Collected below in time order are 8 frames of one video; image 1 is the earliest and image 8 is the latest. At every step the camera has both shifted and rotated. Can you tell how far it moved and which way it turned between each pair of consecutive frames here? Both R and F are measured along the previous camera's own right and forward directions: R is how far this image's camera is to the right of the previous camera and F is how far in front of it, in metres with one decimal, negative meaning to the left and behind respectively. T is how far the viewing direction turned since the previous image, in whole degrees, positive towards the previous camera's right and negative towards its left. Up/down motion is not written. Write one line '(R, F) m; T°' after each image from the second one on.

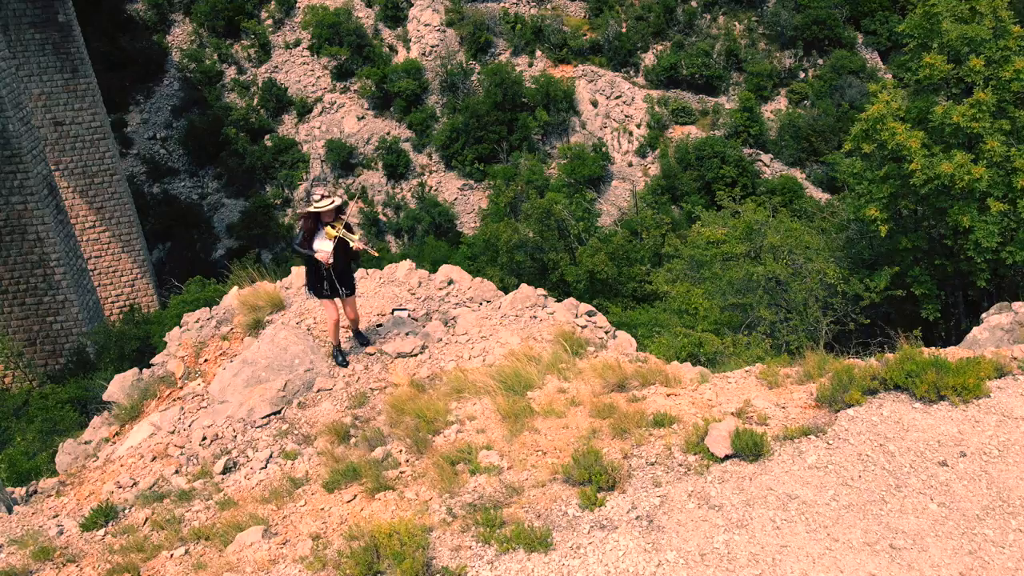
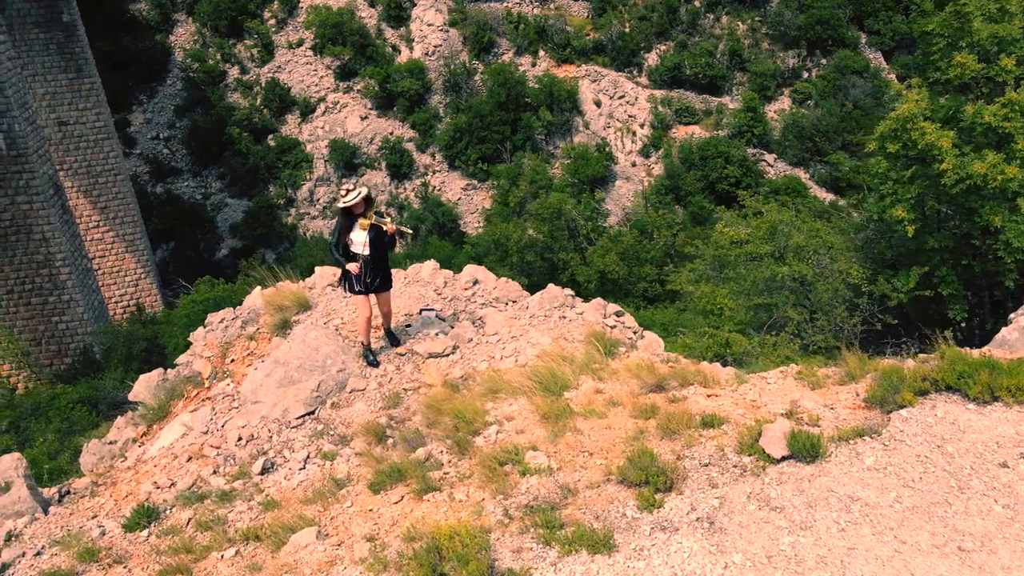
(-0.3, 0.0) m; 0°
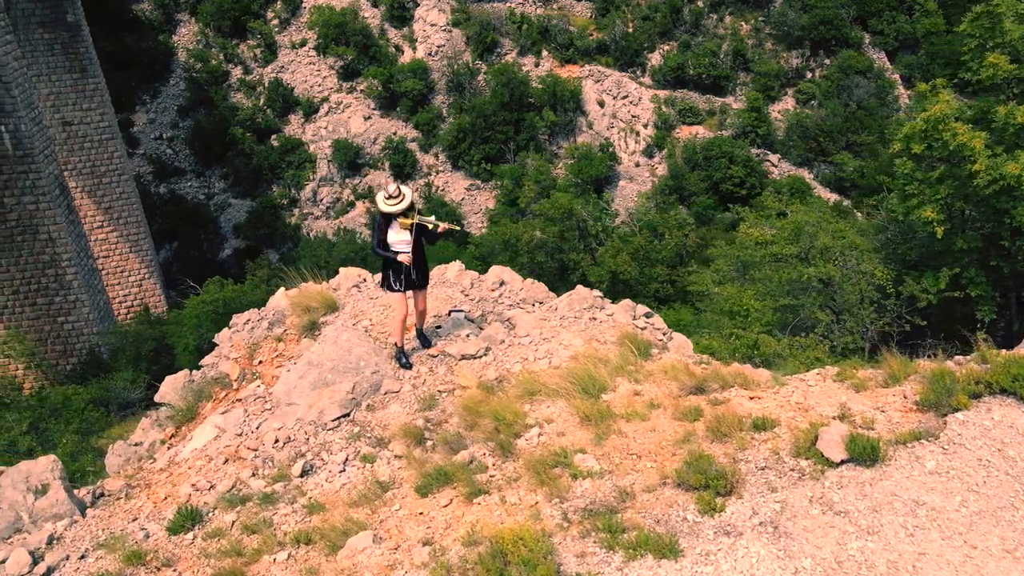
(-0.3, 0.0) m; 0°
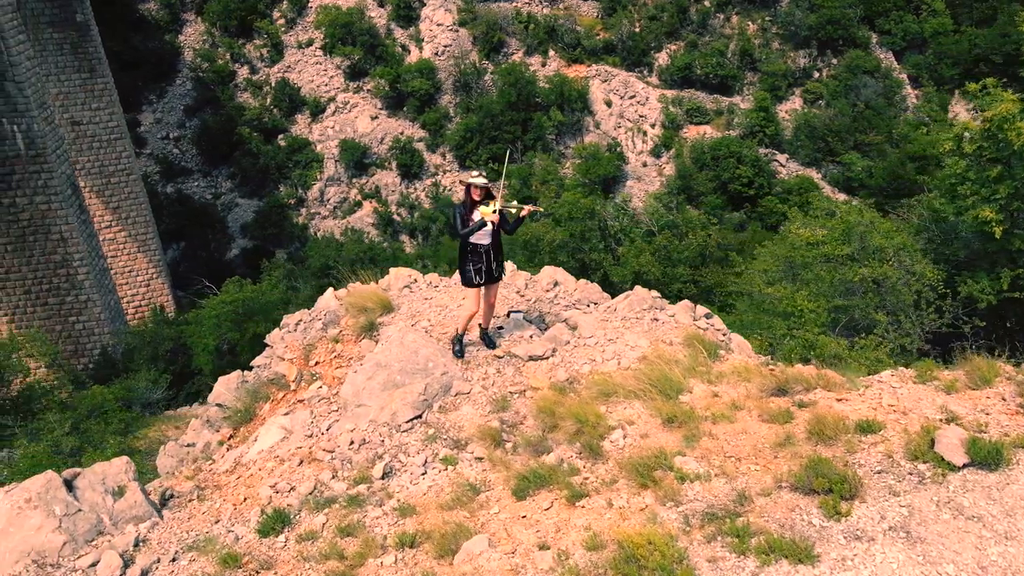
(-0.6, 0.0) m; 0°
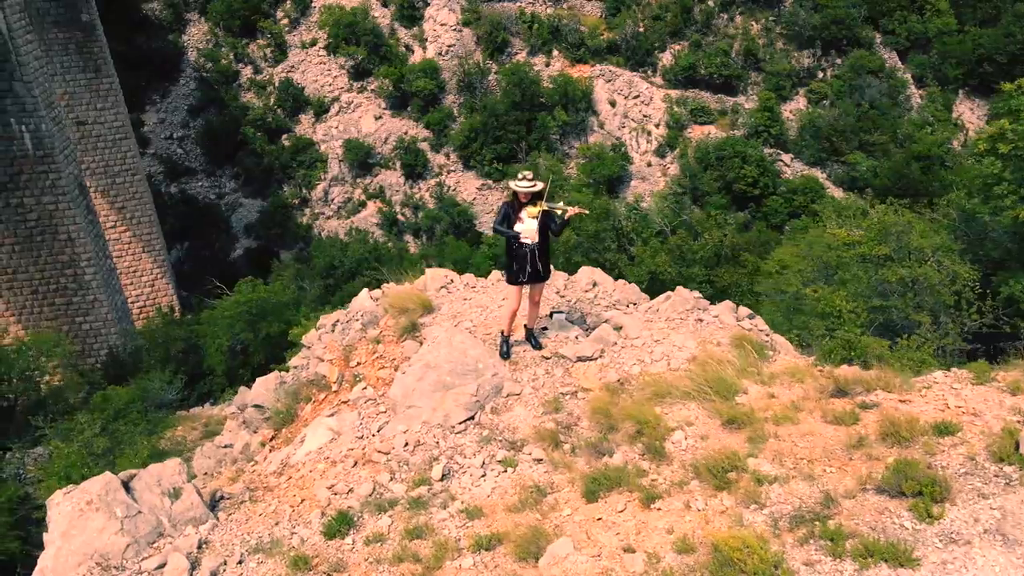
(-0.5, 0.0) m; 0°
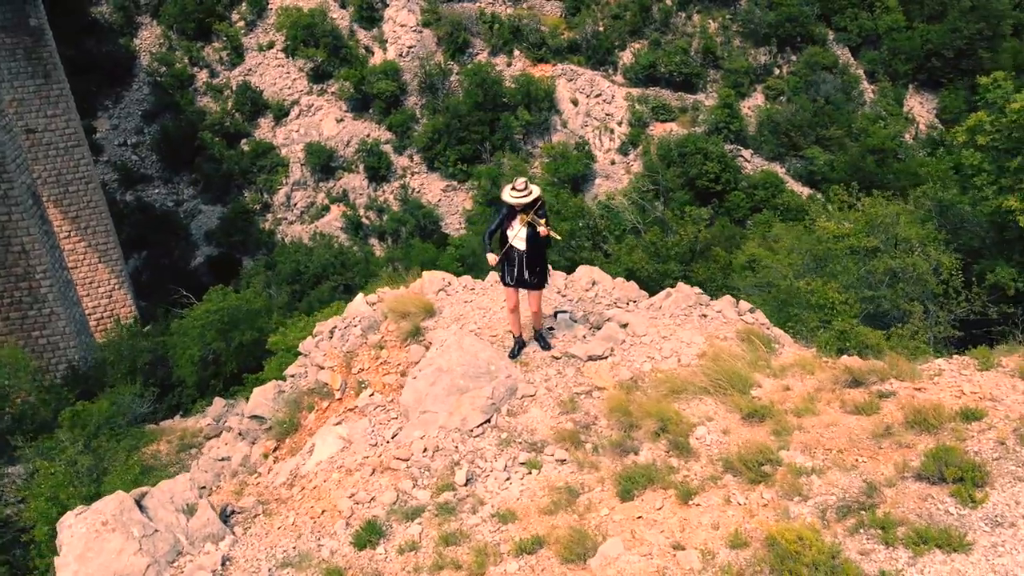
(-0.4, 0.0) m; +3°
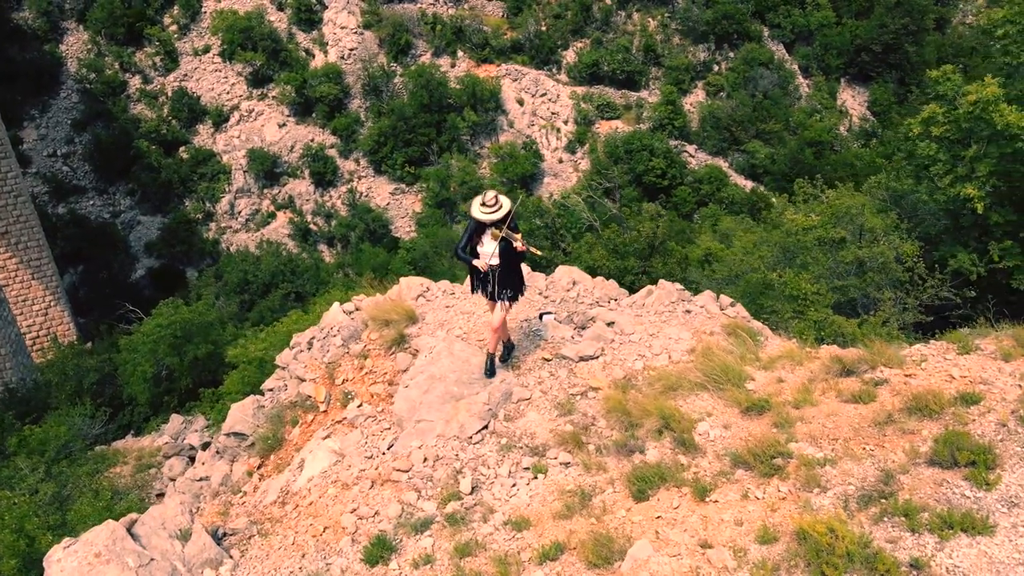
(-0.4, +0.1) m; +4°
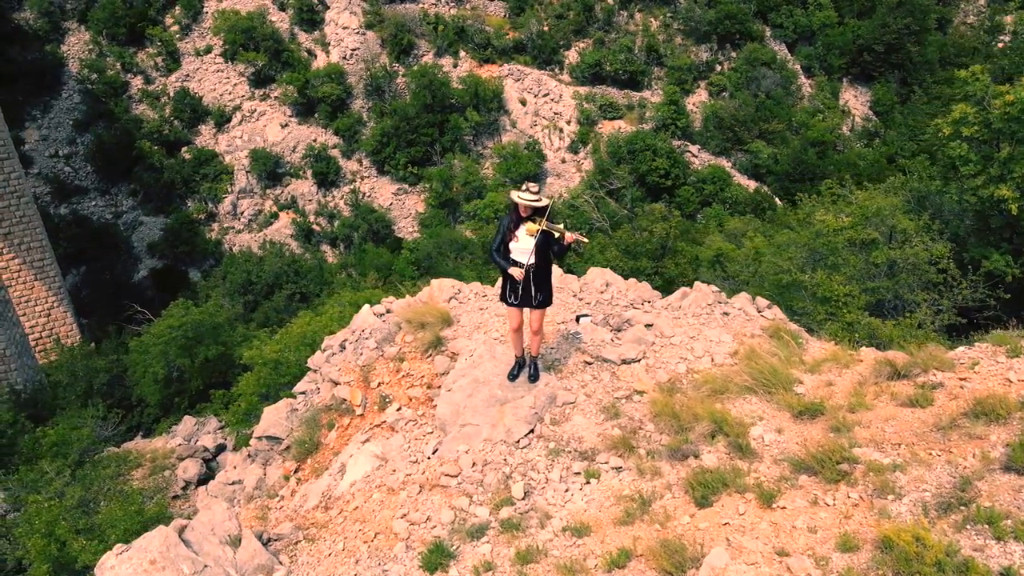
(-0.4, +0.1) m; 0°
